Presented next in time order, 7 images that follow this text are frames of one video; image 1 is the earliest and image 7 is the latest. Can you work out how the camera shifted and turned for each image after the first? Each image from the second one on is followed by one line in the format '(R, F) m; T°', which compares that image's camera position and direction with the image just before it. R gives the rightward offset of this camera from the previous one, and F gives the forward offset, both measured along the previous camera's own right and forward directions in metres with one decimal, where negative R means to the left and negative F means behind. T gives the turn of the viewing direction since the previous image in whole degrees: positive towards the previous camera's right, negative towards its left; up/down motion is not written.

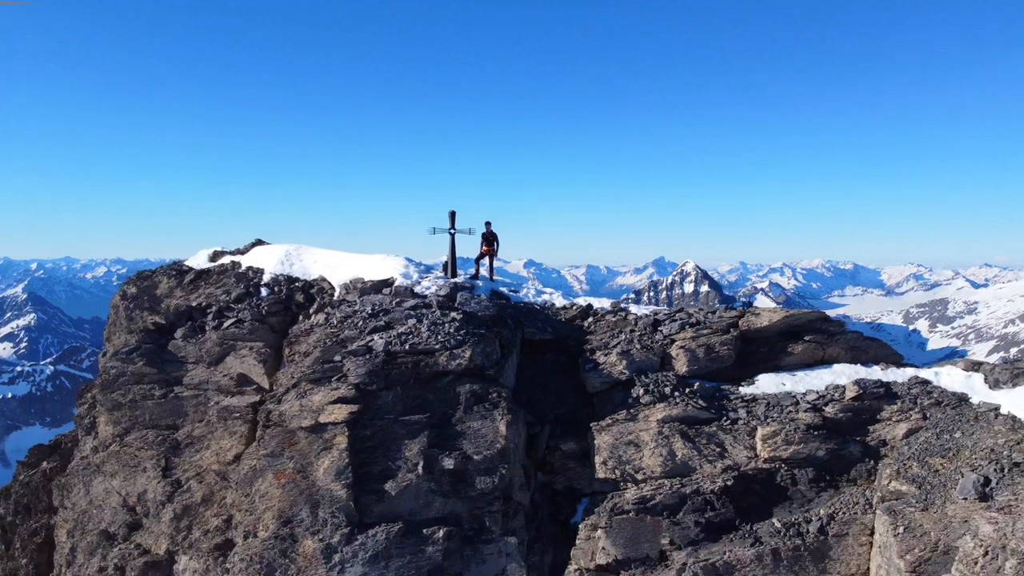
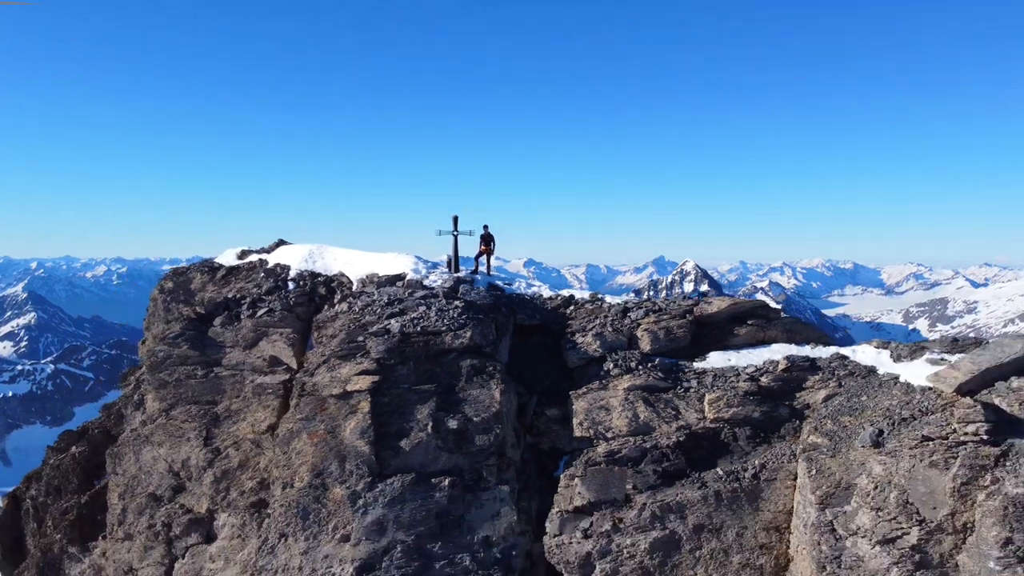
(+0.1, -2.2) m; 0°
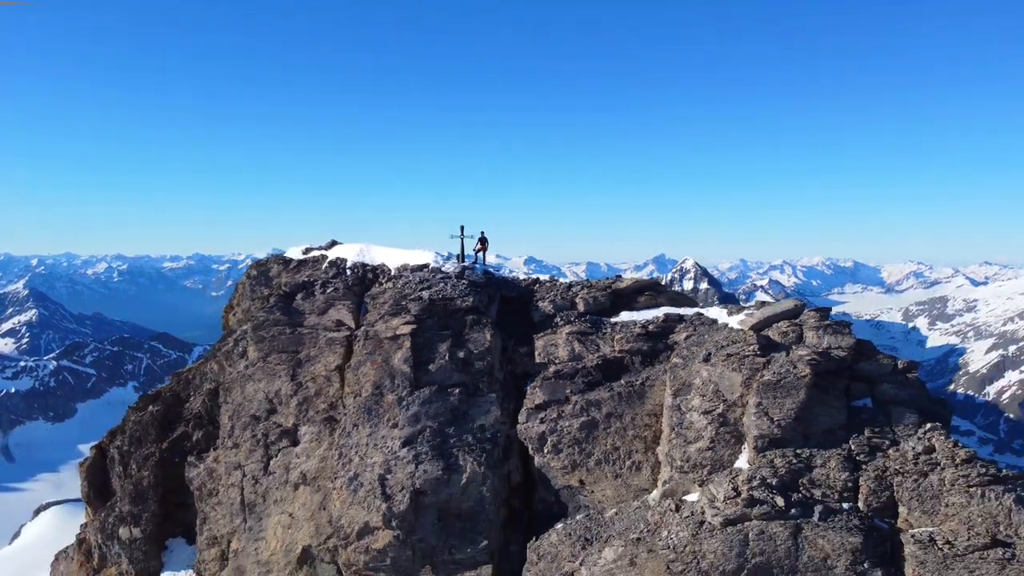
(+0.4, -7.6) m; 0°
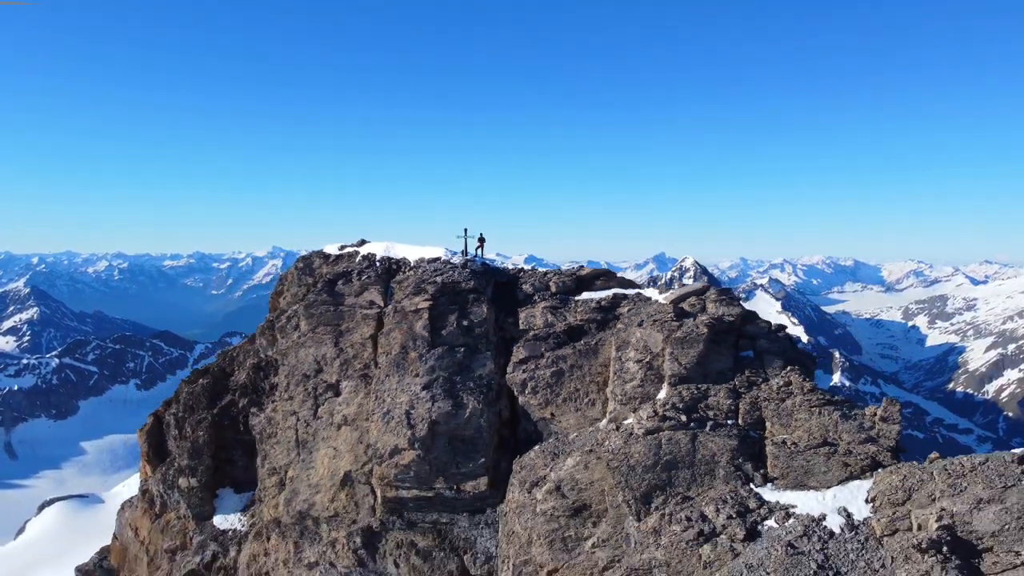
(+0.4, -7.3) m; 0°
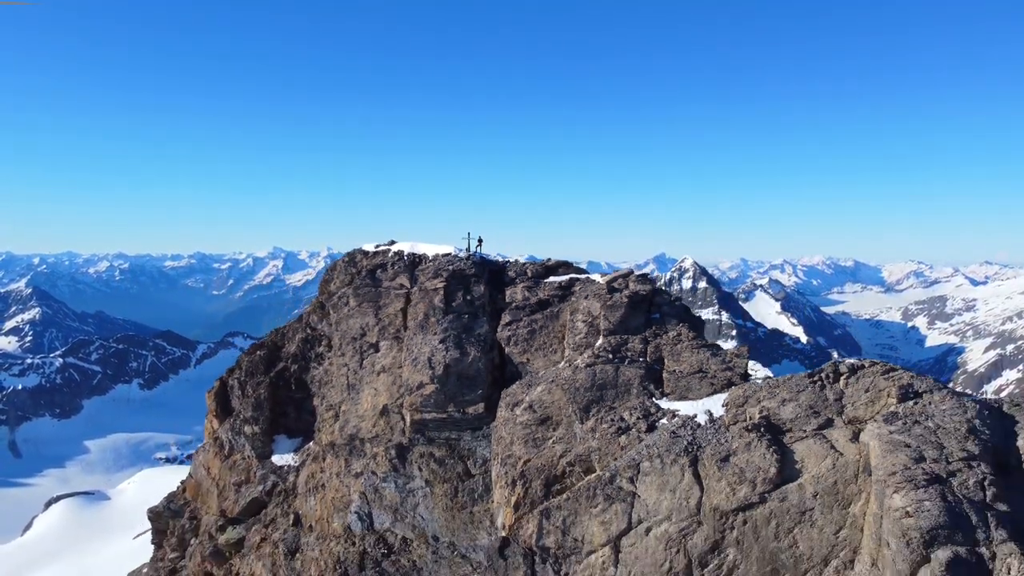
(+0.7, -12.4) m; 0°
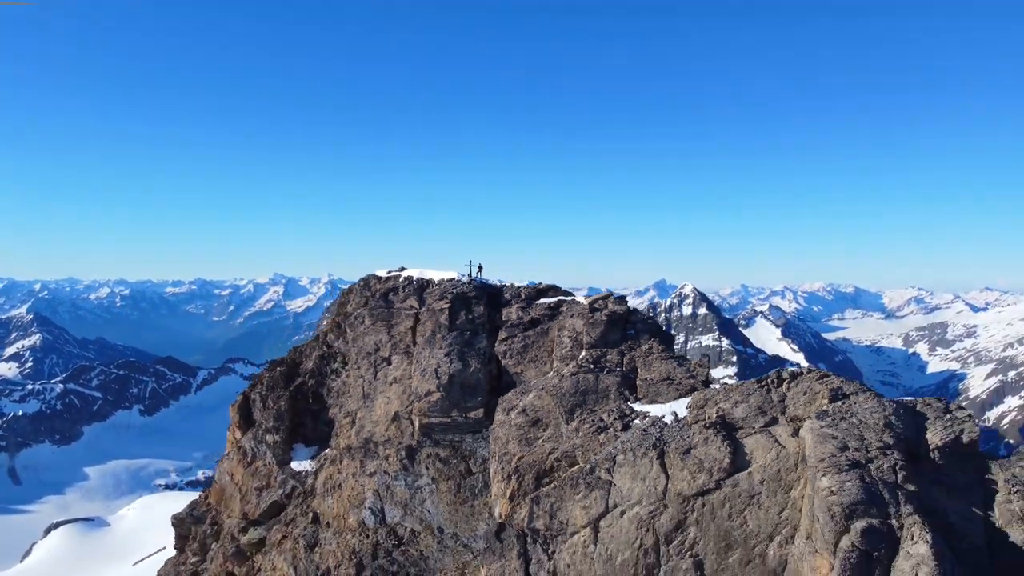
(+0.3, -6.1) m; 0°
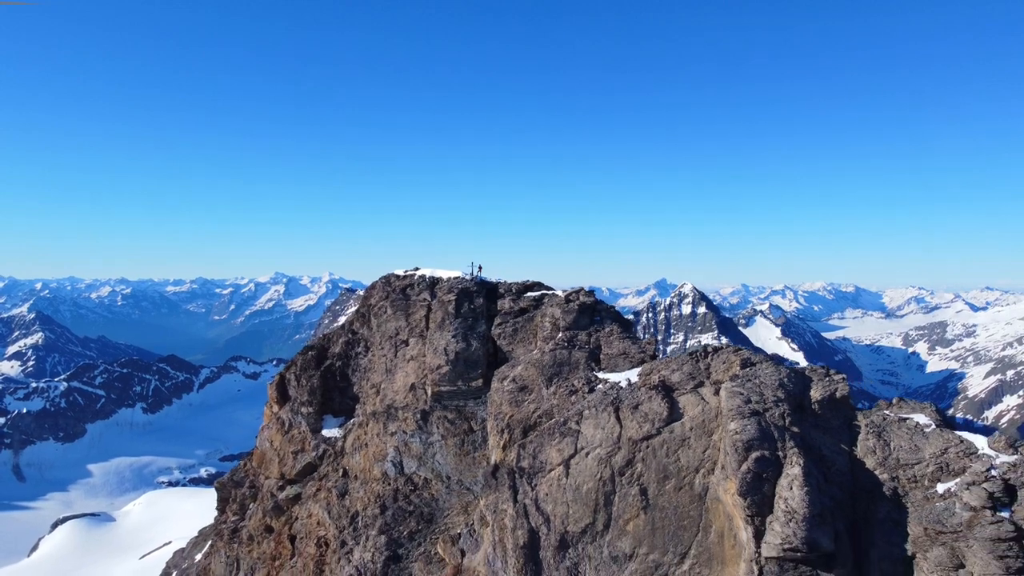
(+0.6, -12.1) m; 0°
